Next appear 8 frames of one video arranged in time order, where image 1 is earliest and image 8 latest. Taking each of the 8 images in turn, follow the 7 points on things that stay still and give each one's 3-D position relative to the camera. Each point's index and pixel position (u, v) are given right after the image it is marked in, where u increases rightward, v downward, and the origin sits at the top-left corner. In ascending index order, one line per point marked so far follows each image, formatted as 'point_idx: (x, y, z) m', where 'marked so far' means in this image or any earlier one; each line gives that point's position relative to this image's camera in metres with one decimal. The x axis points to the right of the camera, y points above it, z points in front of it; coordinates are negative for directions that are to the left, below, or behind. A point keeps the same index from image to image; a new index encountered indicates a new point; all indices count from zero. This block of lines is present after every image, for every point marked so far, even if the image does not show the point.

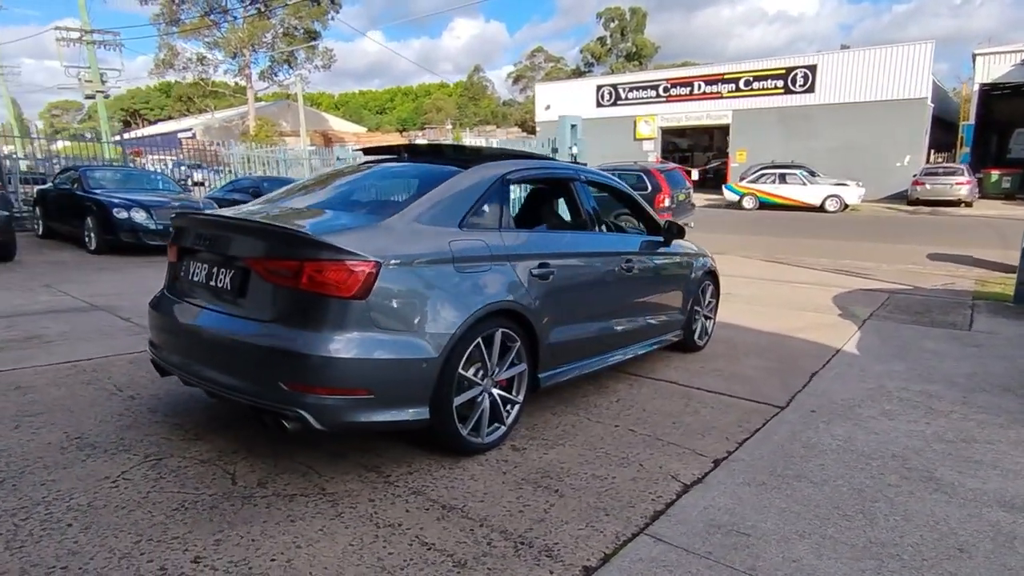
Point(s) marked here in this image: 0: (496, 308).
0: (-0.1, -0.1, +3.3) m
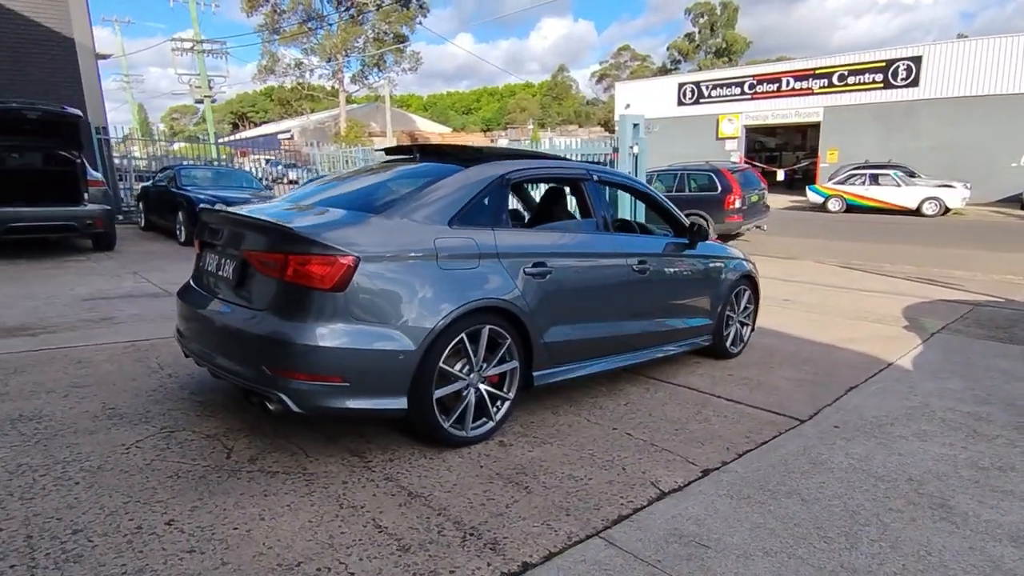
0: (-0.2, -0.1, +3.3) m
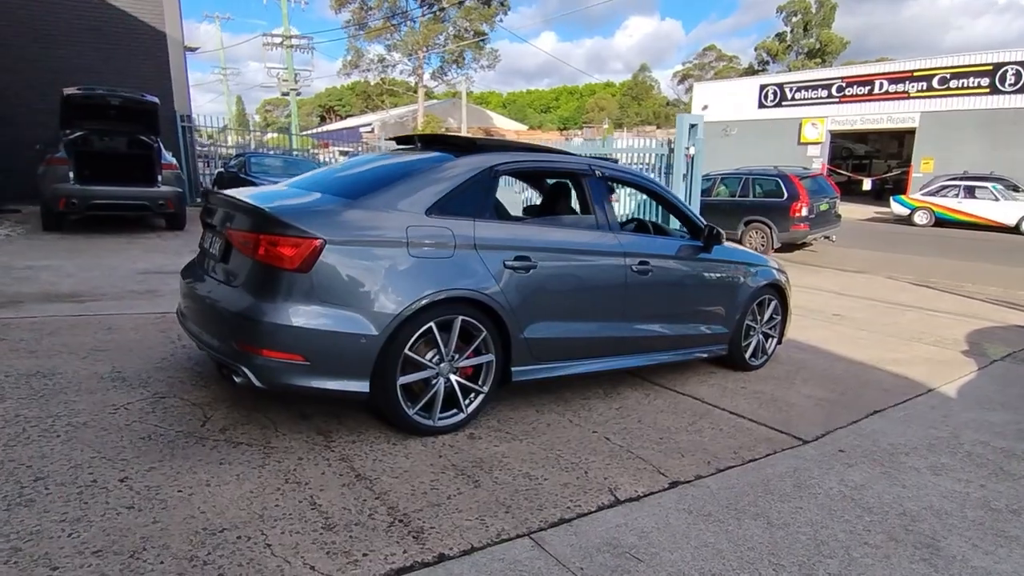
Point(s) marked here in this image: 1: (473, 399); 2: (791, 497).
0: (-0.3, 0.0, +3.3) m
1: (-0.2, -0.7, +3.5) m
2: (+1.5, -1.1, +3.1) m
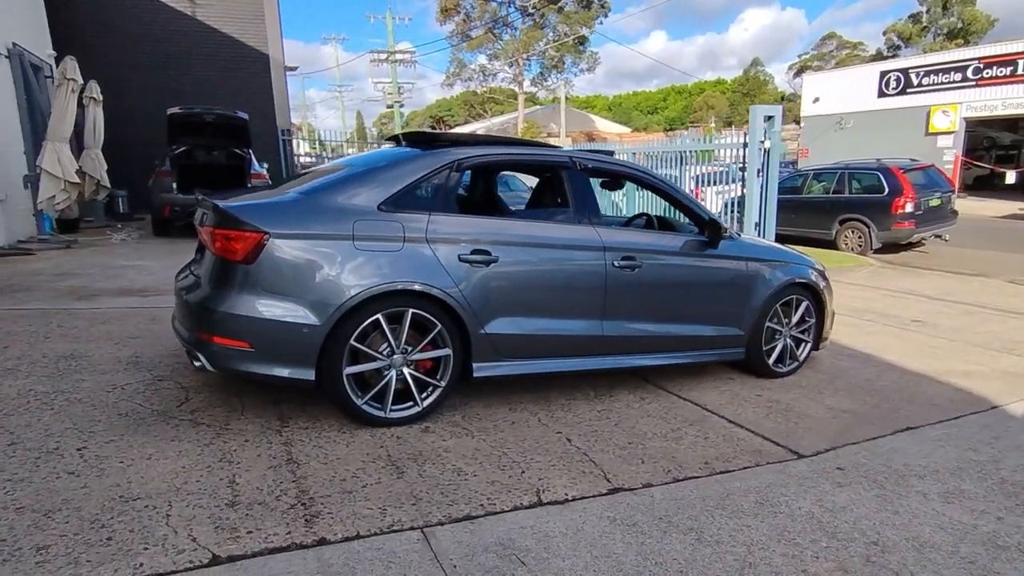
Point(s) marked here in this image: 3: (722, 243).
0: (-0.6, 0.0, +3.4) m
1: (-0.5, -0.6, +3.5) m
2: (+1.1, -1.1, +2.8) m
3: (+1.5, +0.3, +4.4) m
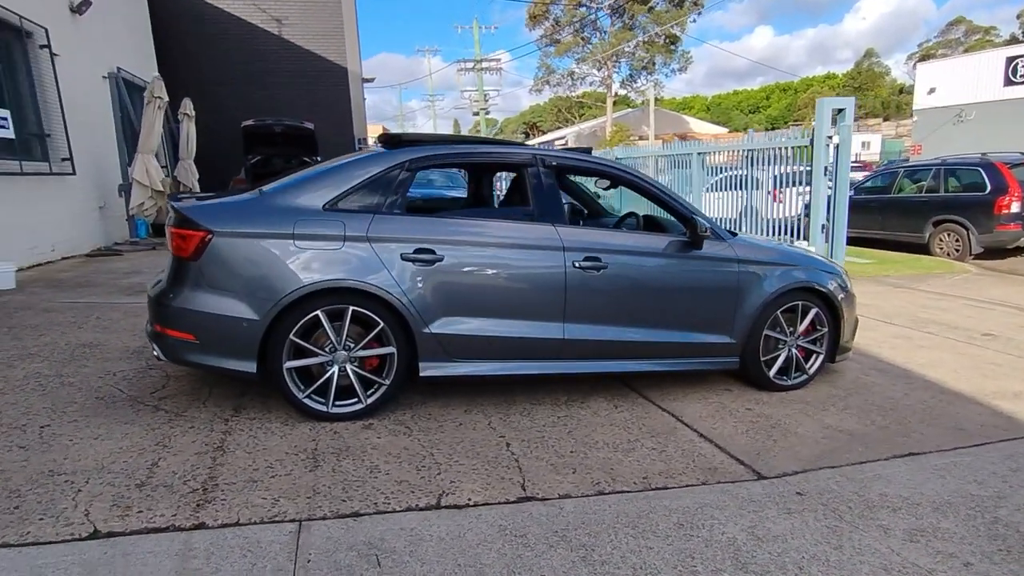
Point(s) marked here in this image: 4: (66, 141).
0: (-1.0, 0.0, +3.4) m
1: (-0.8, -0.6, +3.6) m
2: (+0.6, -1.1, +2.6) m
3: (+1.3, +0.3, +4.1) m
4: (-7.3, +2.4, +9.6) m
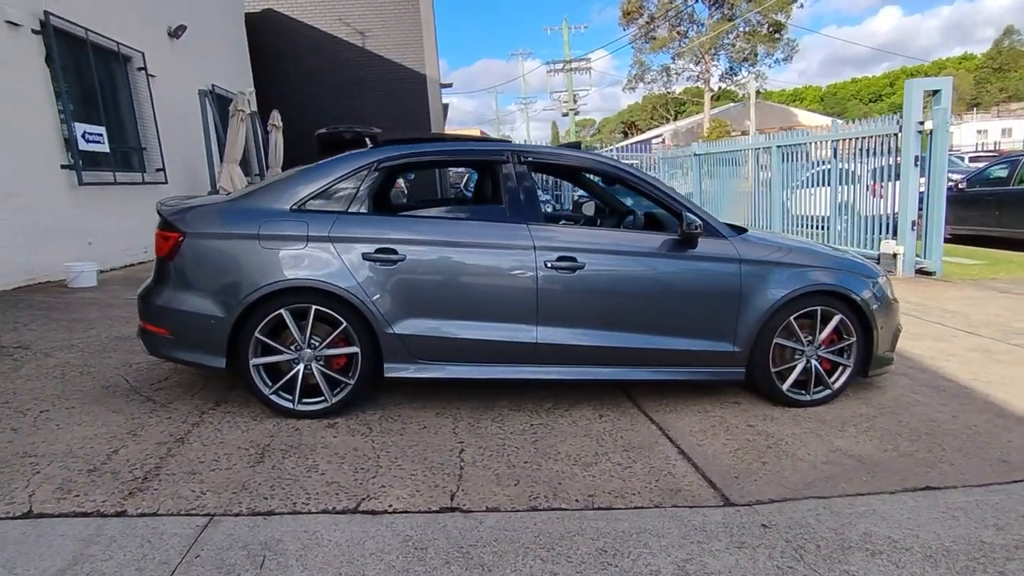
0: (-1.2, 0.0, +3.5) m
1: (-1.0, -0.6, +3.6) m
2: (+0.2, -1.1, +2.4) m
3: (+1.2, +0.3, +3.8) m
4: (-6.3, +2.4, +10.6) m
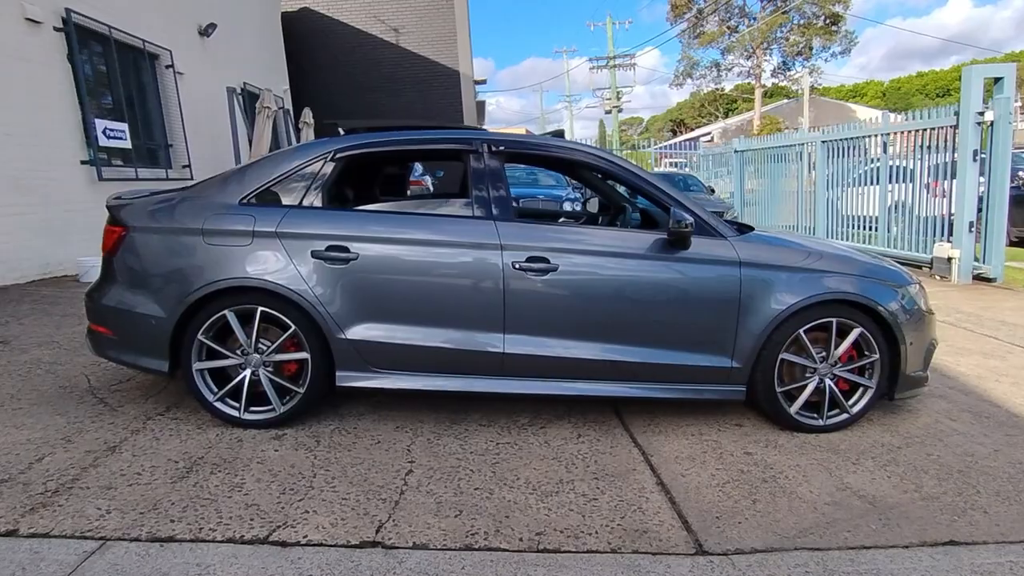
0: (-1.4, 0.0, +3.2) m
1: (-1.2, -0.6, +3.3) m
2: (-0.1, -1.1, +2.0) m
3: (+1.0, +0.2, +3.3) m
4: (-5.9, +2.5, +10.8) m
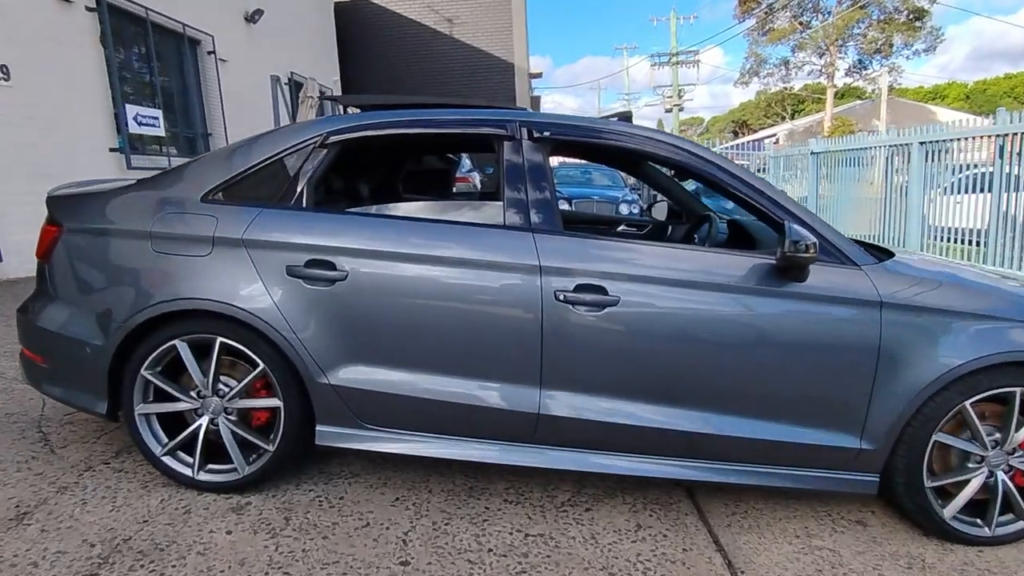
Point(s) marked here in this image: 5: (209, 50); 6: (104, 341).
0: (-1.2, -0.1, +2.4) m
1: (-1.1, -0.7, +2.5) m
2: (-0.1, -1.2, +1.1) m
3: (+1.2, +0.1, +2.4) m
4: (-5.0, +2.6, +10.3) m
5: (-5.1, +4.0, +10.0) m
6: (-1.7, -0.2, +2.5) m
